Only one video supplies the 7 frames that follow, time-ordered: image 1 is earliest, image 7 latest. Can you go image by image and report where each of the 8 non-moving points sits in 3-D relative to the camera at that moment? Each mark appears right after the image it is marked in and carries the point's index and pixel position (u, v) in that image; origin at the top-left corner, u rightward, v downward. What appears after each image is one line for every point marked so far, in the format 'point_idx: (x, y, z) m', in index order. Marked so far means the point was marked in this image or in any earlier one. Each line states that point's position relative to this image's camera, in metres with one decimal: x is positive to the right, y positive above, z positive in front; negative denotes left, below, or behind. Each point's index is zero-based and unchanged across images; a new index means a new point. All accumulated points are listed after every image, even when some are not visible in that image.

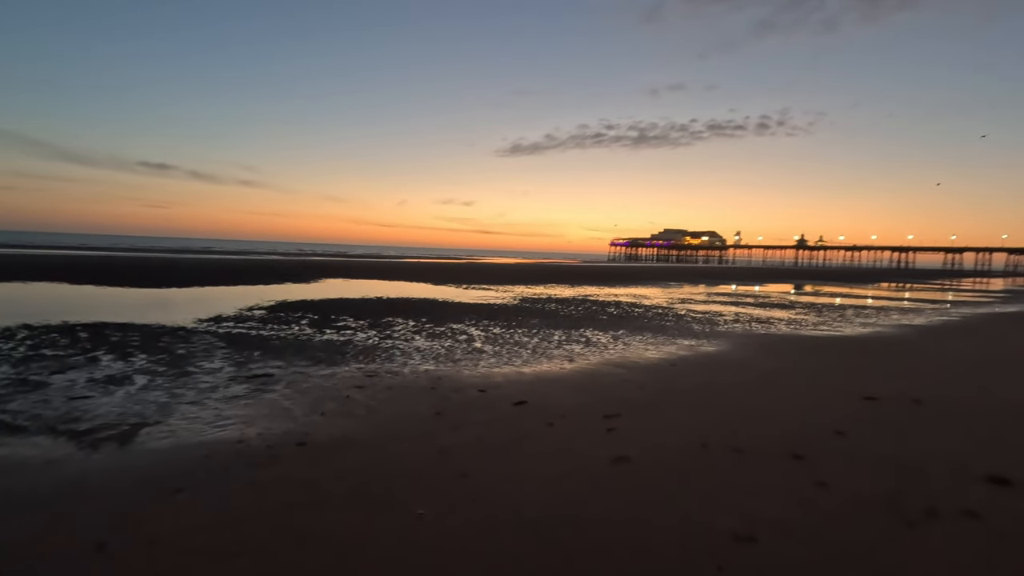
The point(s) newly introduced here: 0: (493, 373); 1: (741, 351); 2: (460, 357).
0: (-0.3, -1.5, +9.1) m
1: (+5.0, -1.4, +11.6) m
2: (-1.0, -1.4, +10.7) m
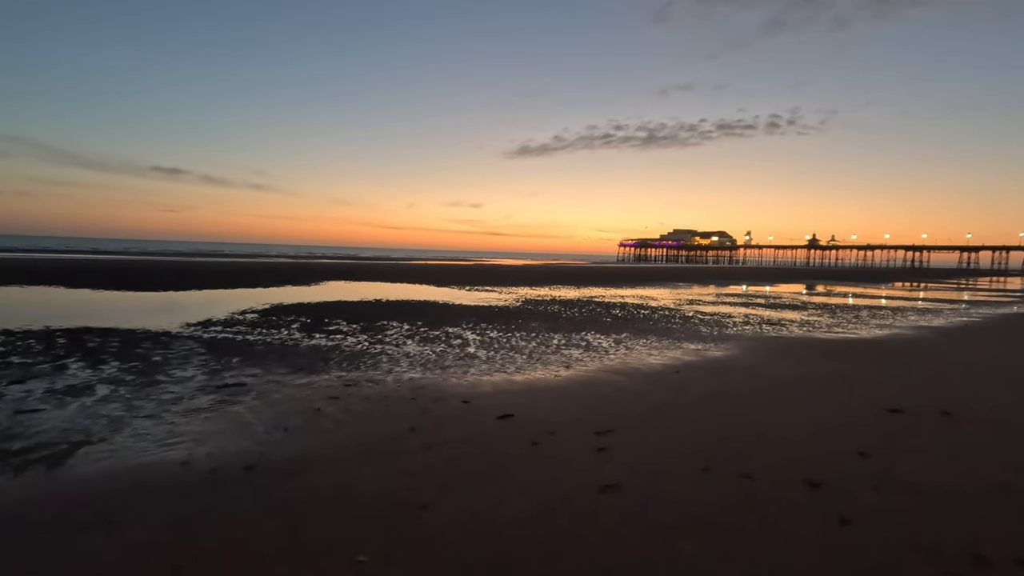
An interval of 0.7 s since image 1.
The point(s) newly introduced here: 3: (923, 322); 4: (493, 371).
0: (-0.5, -1.5, +8.4) m
1: (+4.9, -1.4, +10.9) m
2: (-1.2, -1.4, +10.0) m
3: (+15.0, -1.2, +19.4) m
4: (-0.3, -1.5, +9.3) m
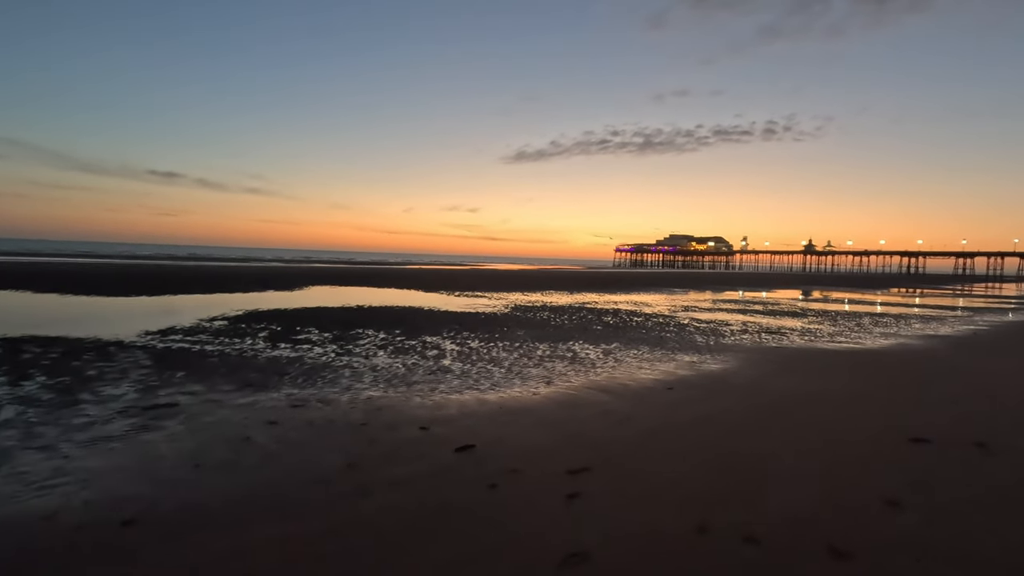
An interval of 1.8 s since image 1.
0: (-0.9, -1.6, +7.5) m
1: (+4.5, -1.5, +9.9) m
2: (-1.6, -1.5, +9.1) m
3: (+14.5, -1.5, +18.6) m
4: (-0.7, -1.6, +8.3) m
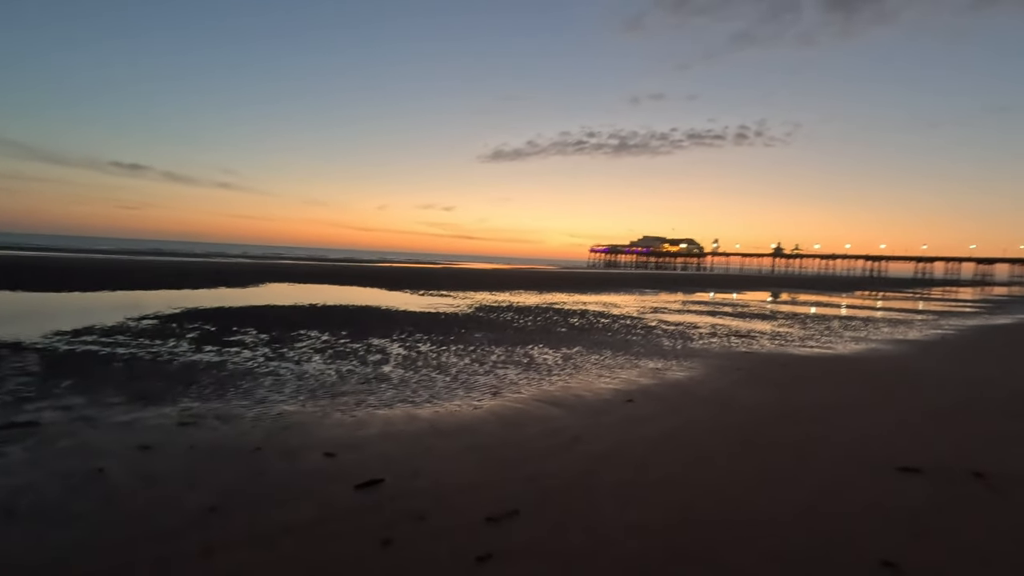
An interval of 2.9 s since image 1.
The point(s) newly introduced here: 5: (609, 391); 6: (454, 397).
0: (-1.7, -1.6, +6.4) m
1: (+3.6, -1.6, +9.1) m
2: (-2.4, -1.5, +8.0) m
3: (+13.2, -1.6, +18.2) m
4: (-1.6, -1.5, +7.3) m
5: (+1.5, -1.6, +8.2) m
6: (-0.8, -1.5, +7.7) m
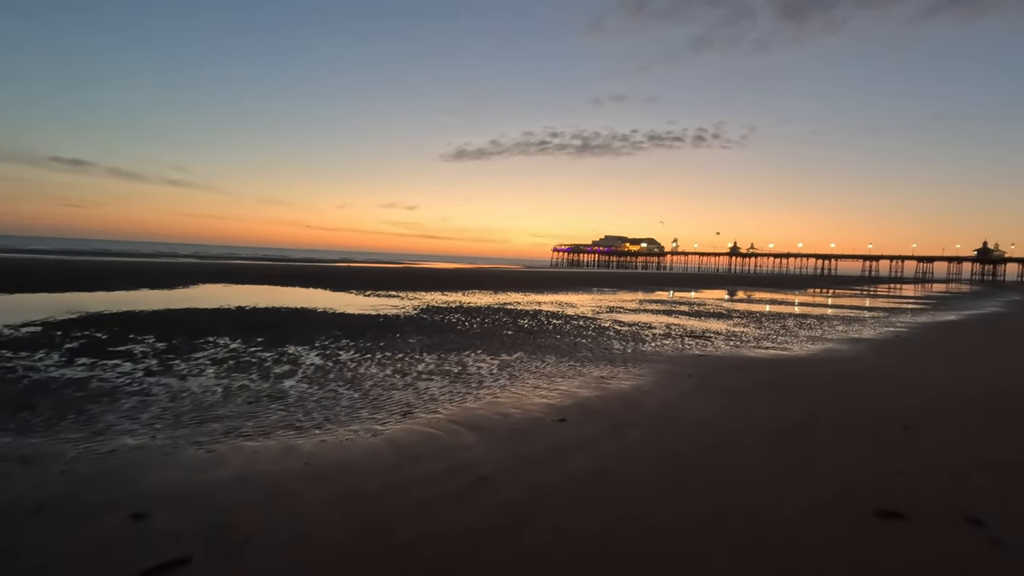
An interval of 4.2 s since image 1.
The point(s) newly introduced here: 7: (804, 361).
0: (-2.6, -1.6, +5.1) m
1: (+2.4, -1.5, +8.2) m
2: (-3.5, -1.5, +6.6) m
3: (+11.4, -1.5, +17.8) m
4: (-2.6, -1.6, +5.9) m
5: (+0.4, -1.6, +7.1) m
6: (-1.9, -1.6, +6.4) m
7: (+6.3, -1.5, +11.4) m
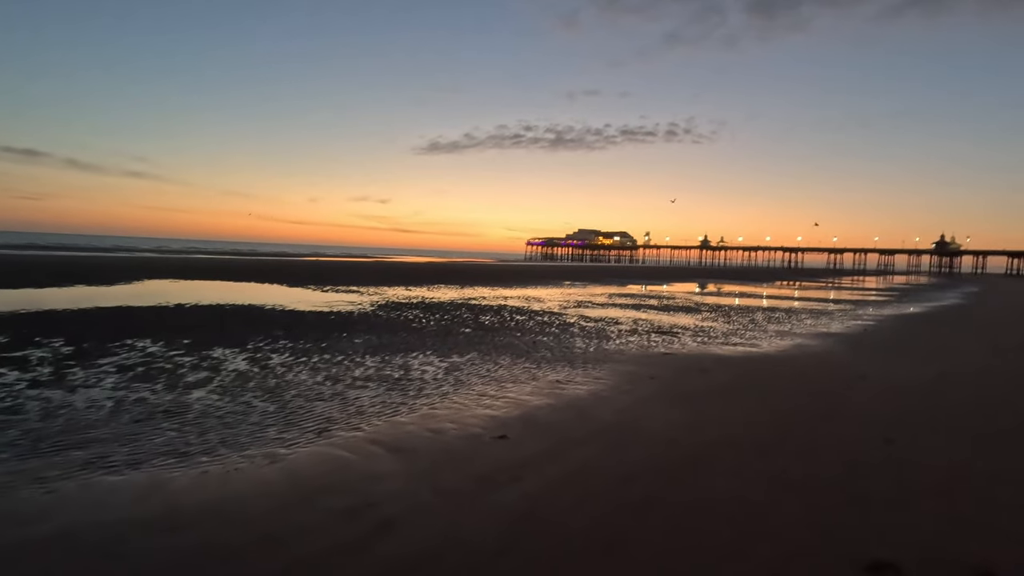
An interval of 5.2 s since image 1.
0: (-3.3, -1.6, +4.1) m
1: (+1.6, -1.5, +7.4) m
2: (-4.2, -1.5, +5.6) m
3: (+10.1, -1.3, +17.5) m
4: (-3.3, -1.5, +4.9) m
5: (-0.3, -1.5, +6.2) m
6: (-2.6, -1.5, +5.4) m
7: (+5.3, -1.4, +10.8) m
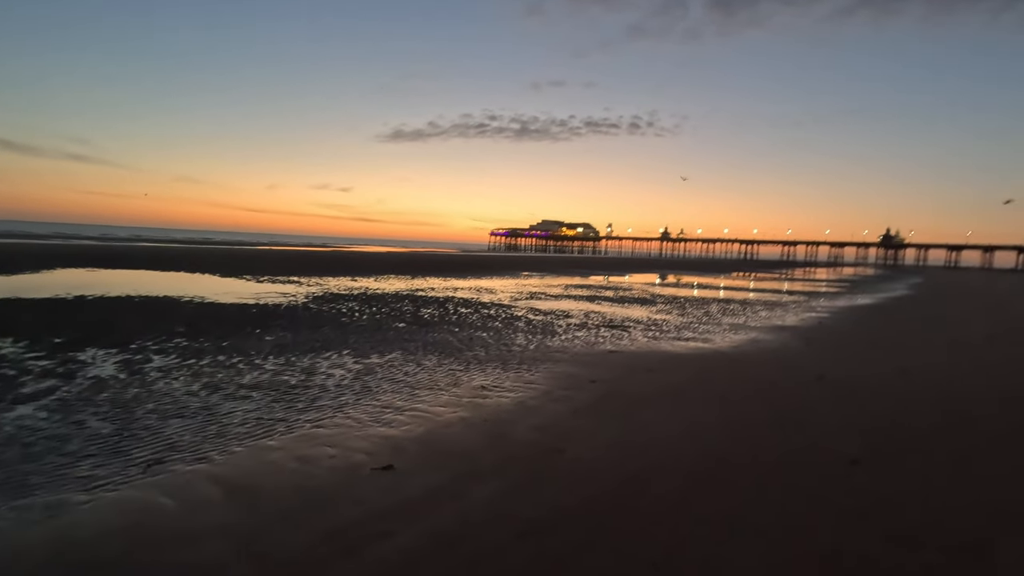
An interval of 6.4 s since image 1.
0: (-4.1, -1.5, +2.7) m
1: (+0.6, -1.4, +6.3) m
2: (-5.1, -1.4, +4.1) m
3: (+8.4, -1.0, +17.0) m
4: (-4.1, -1.5, +3.6) m
5: (-1.3, -1.4, +5.0) m
6: (-3.5, -1.5, +4.1) m
7: (+4.0, -1.3, +10.0) m
